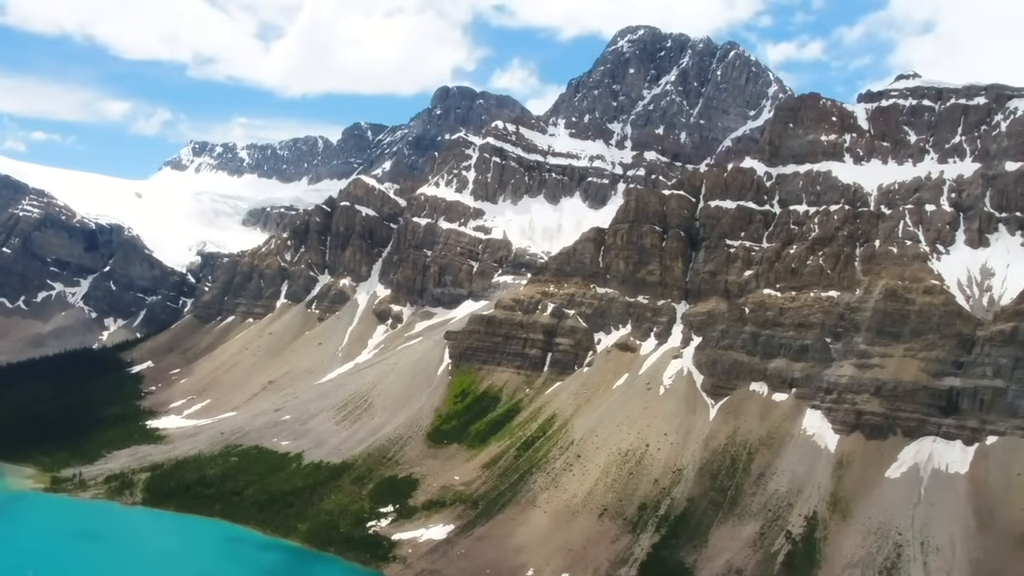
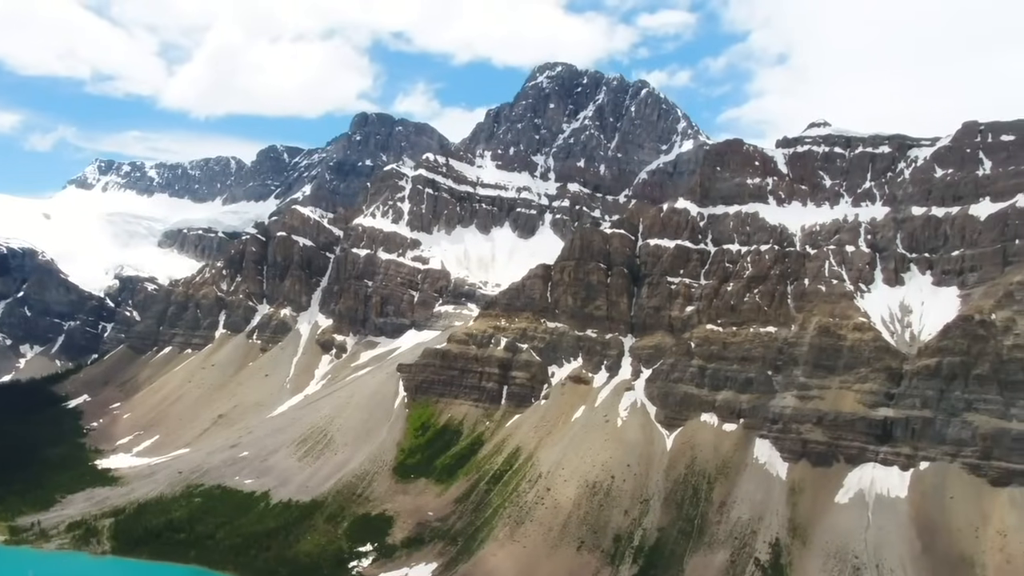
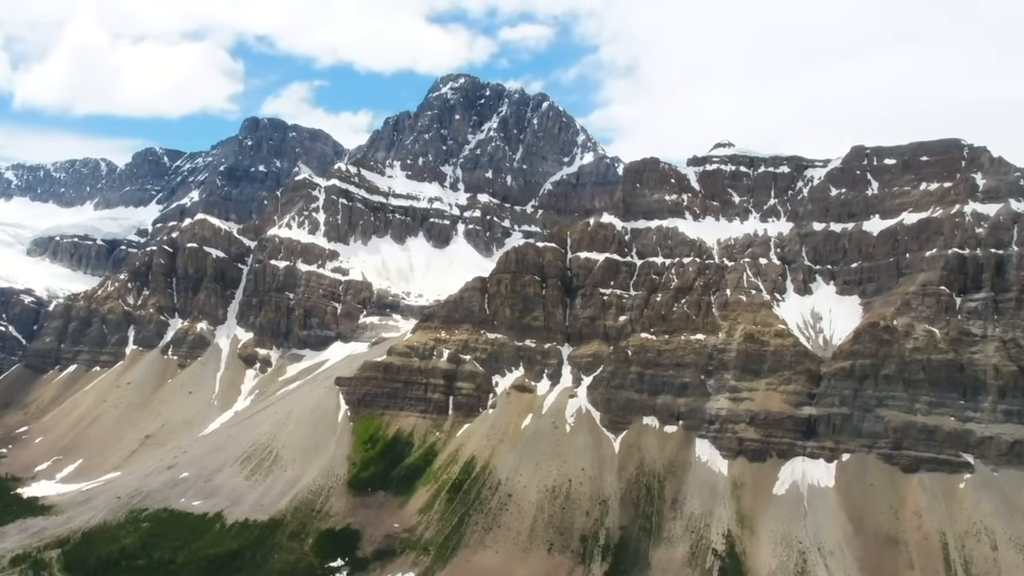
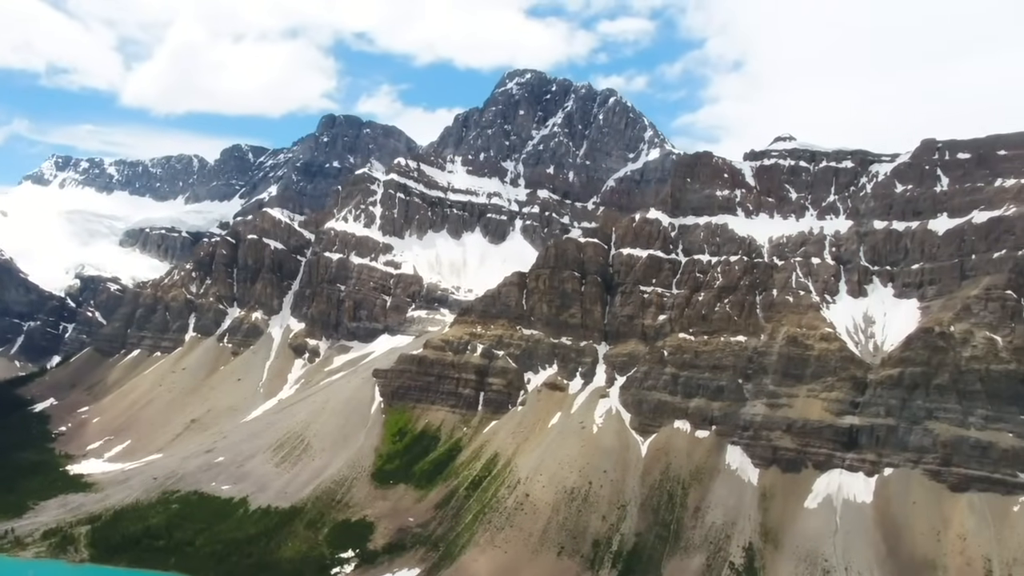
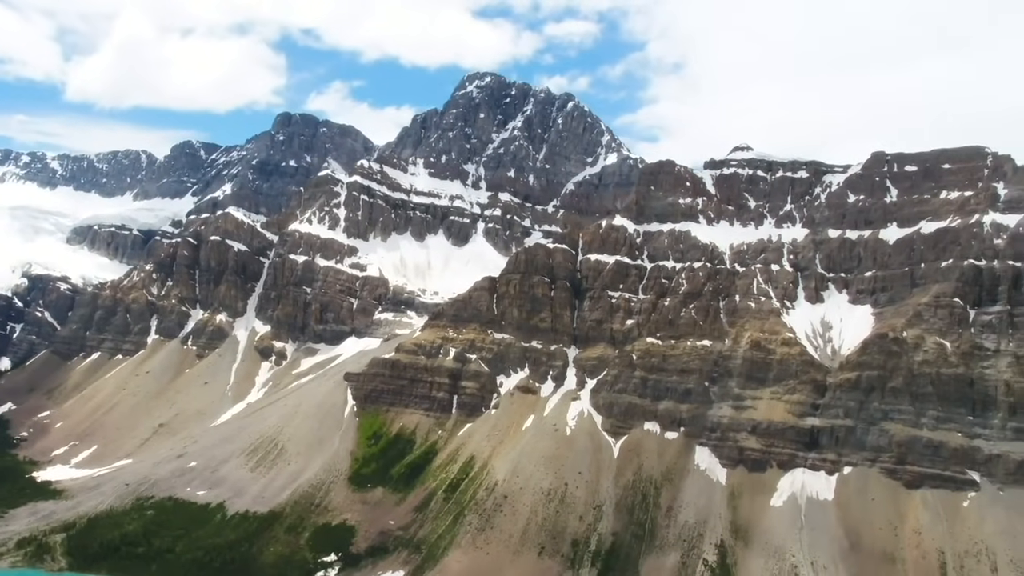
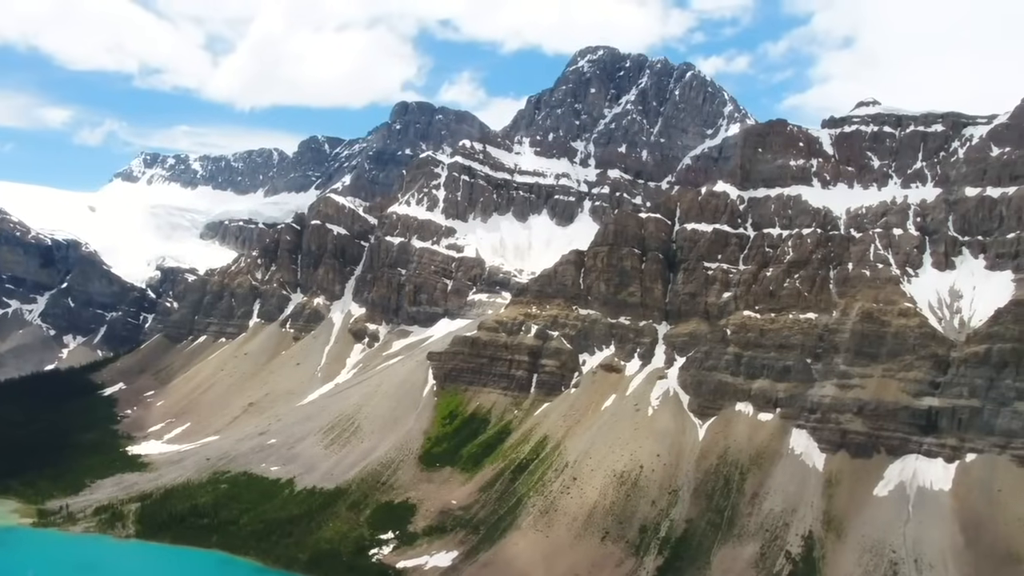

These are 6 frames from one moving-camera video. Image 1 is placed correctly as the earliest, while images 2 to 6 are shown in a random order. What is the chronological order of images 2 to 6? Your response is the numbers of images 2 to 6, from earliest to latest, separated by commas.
6, 2, 4, 5, 3
